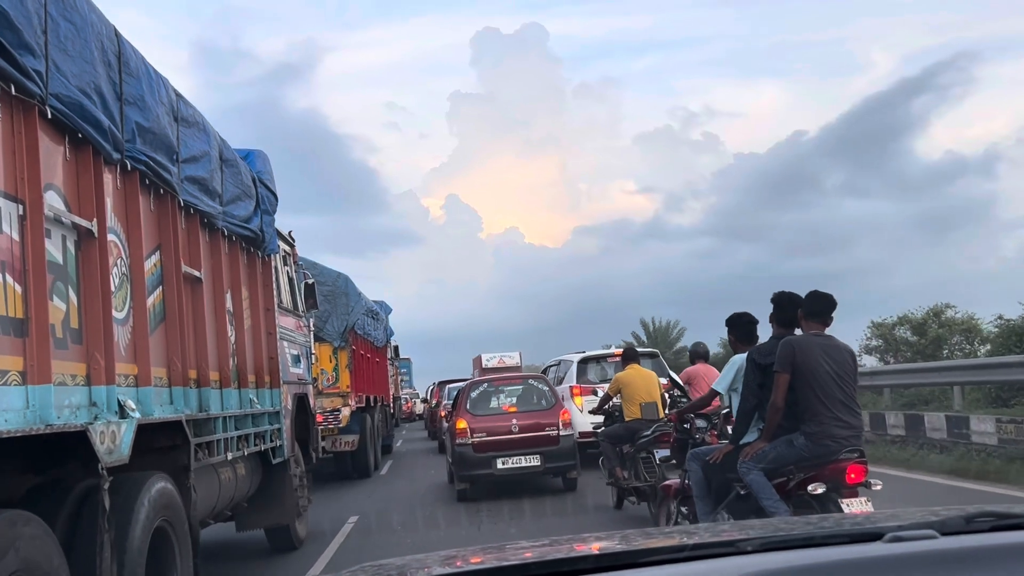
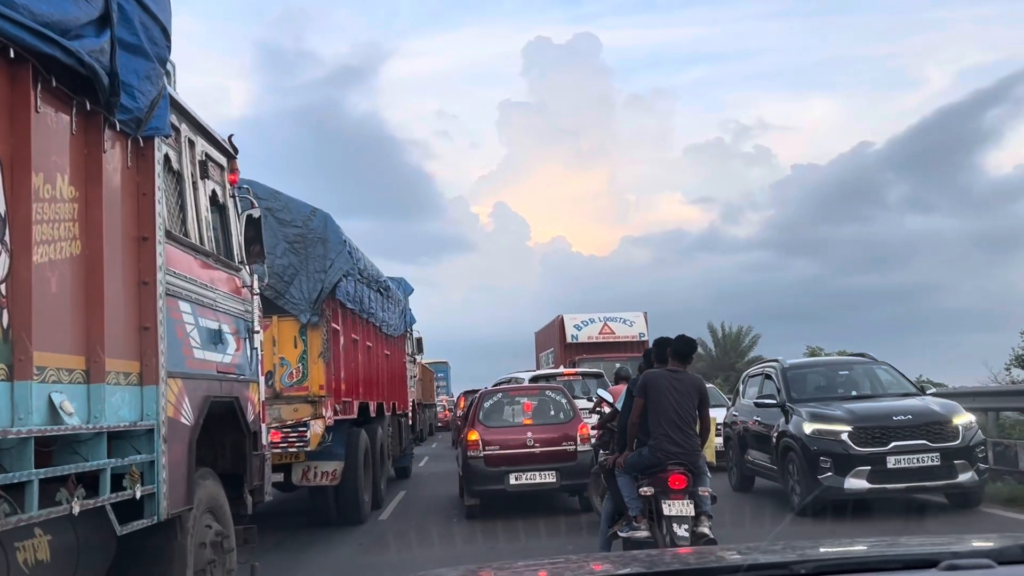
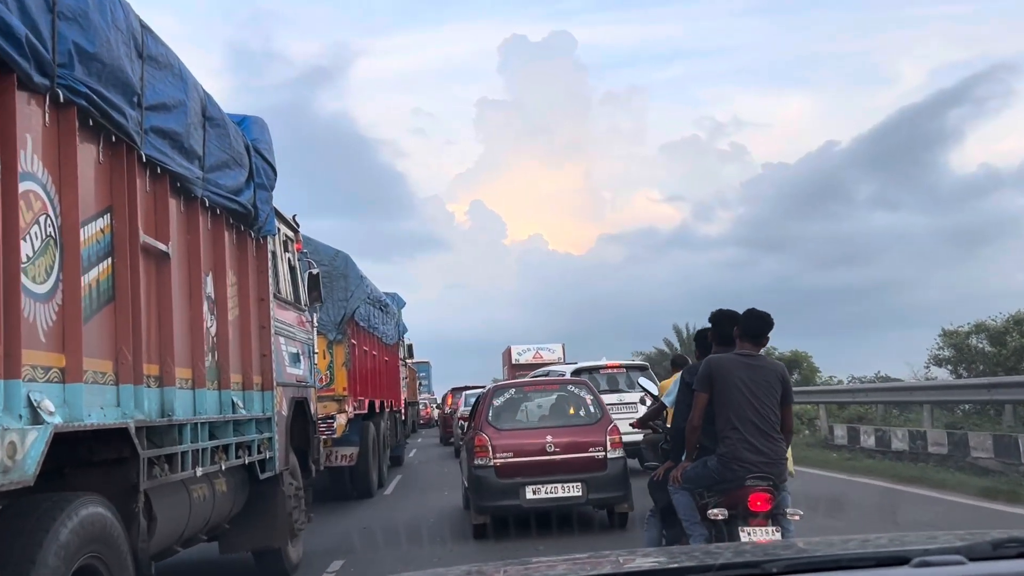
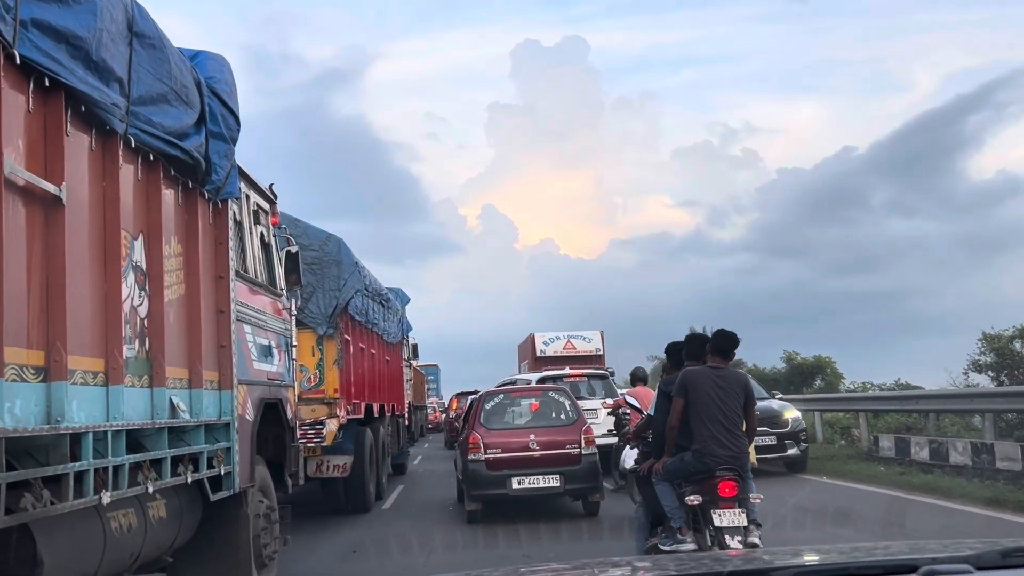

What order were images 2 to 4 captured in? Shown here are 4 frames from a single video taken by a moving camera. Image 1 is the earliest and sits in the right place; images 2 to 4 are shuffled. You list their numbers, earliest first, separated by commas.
3, 4, 2
